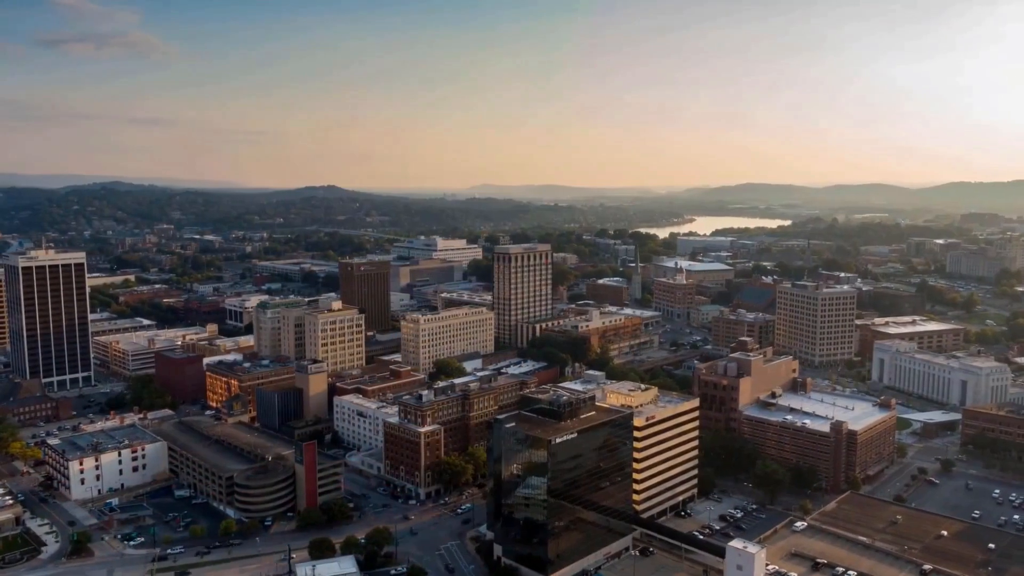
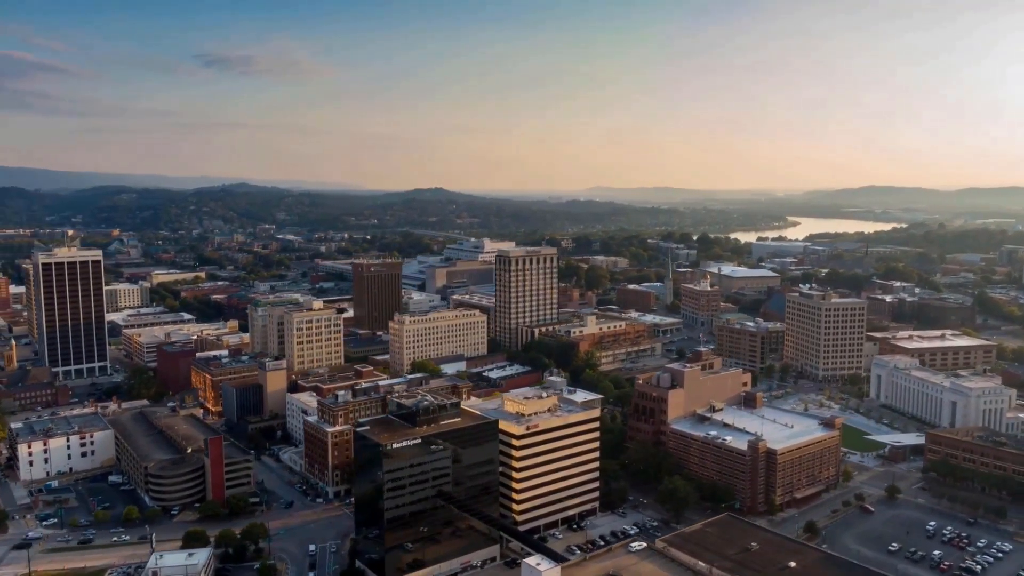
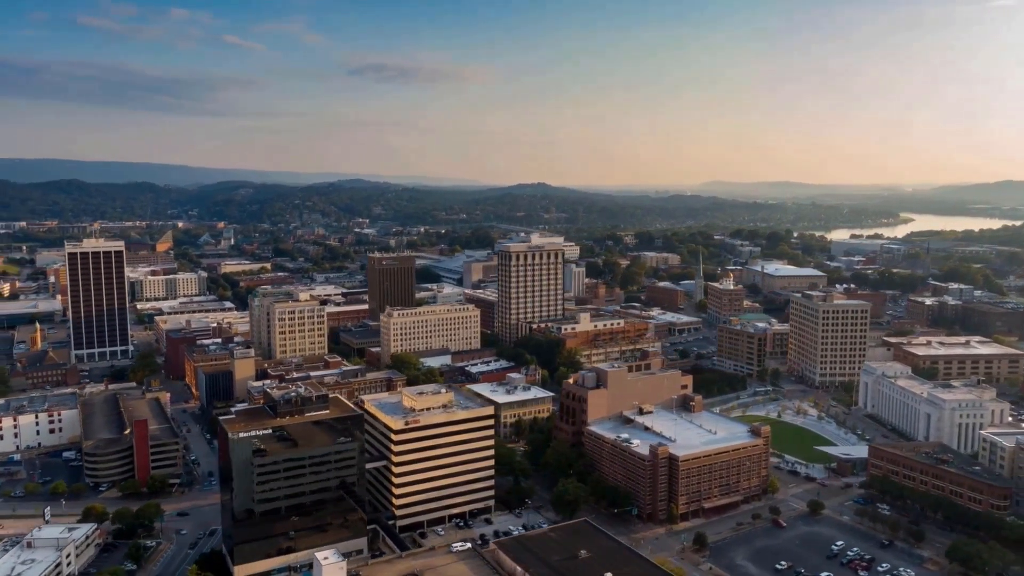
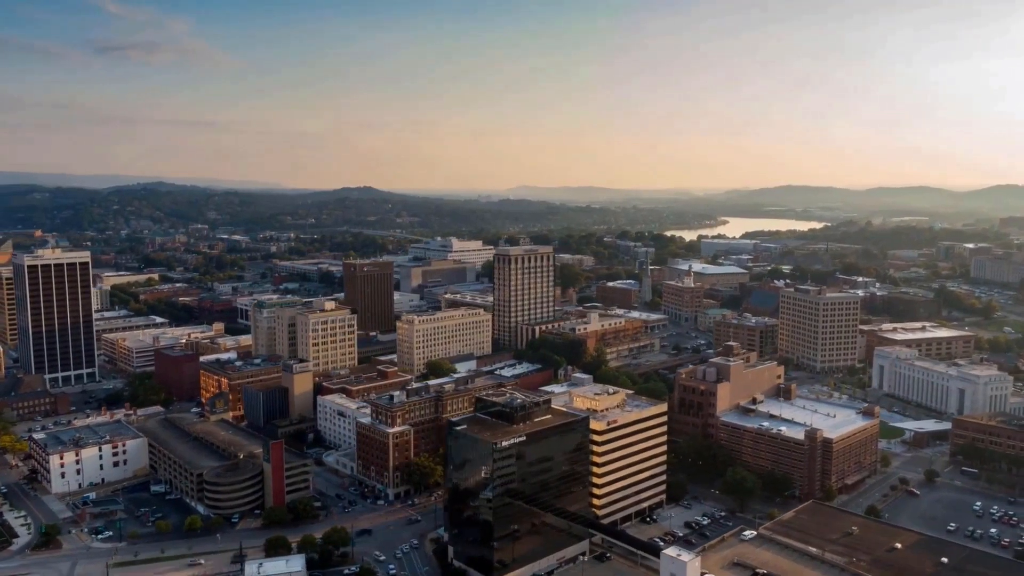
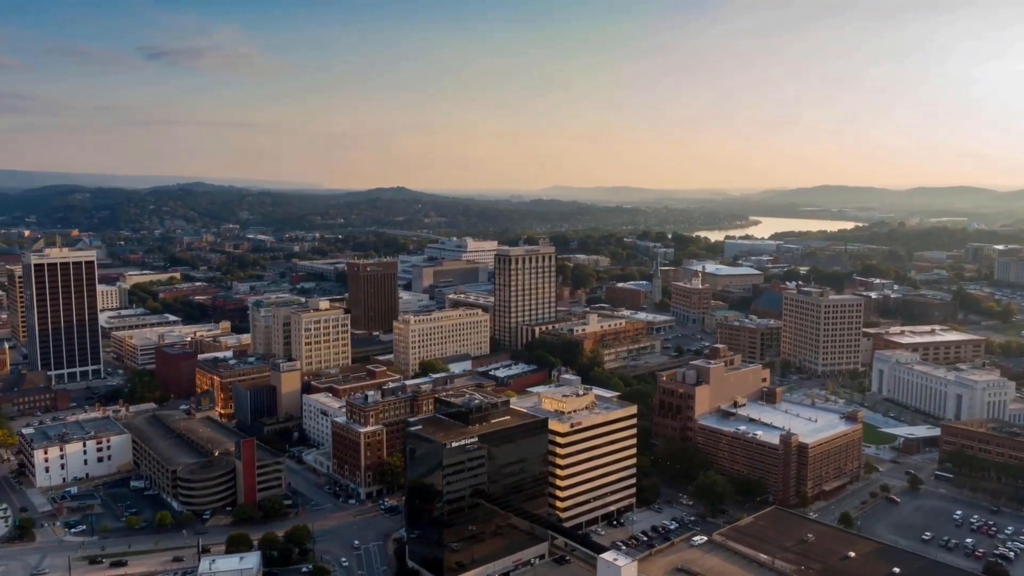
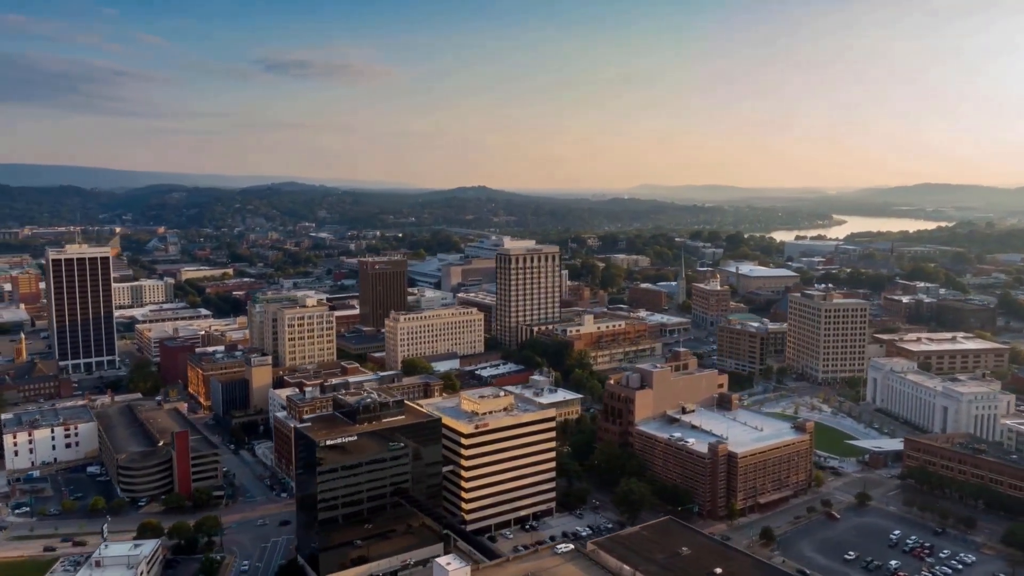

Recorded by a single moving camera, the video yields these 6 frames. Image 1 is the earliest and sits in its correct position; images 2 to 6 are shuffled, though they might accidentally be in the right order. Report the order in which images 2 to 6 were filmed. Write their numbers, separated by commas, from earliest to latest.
4, 5, 2, 6, 3
